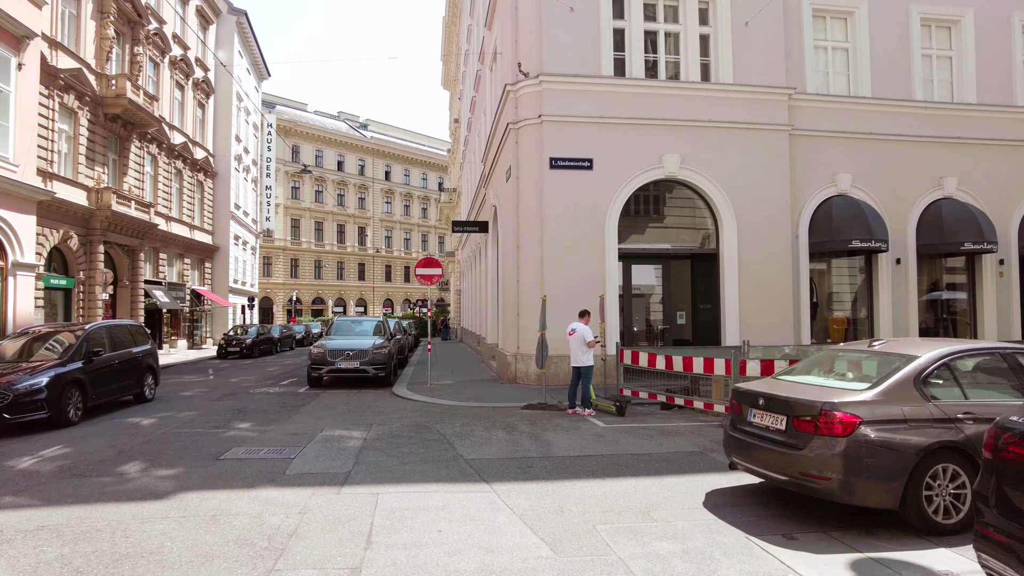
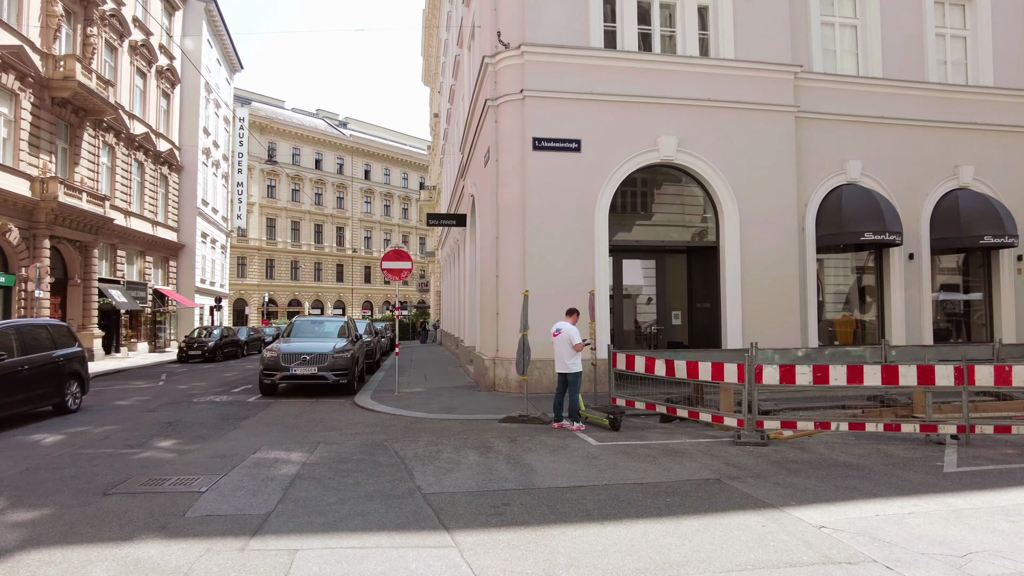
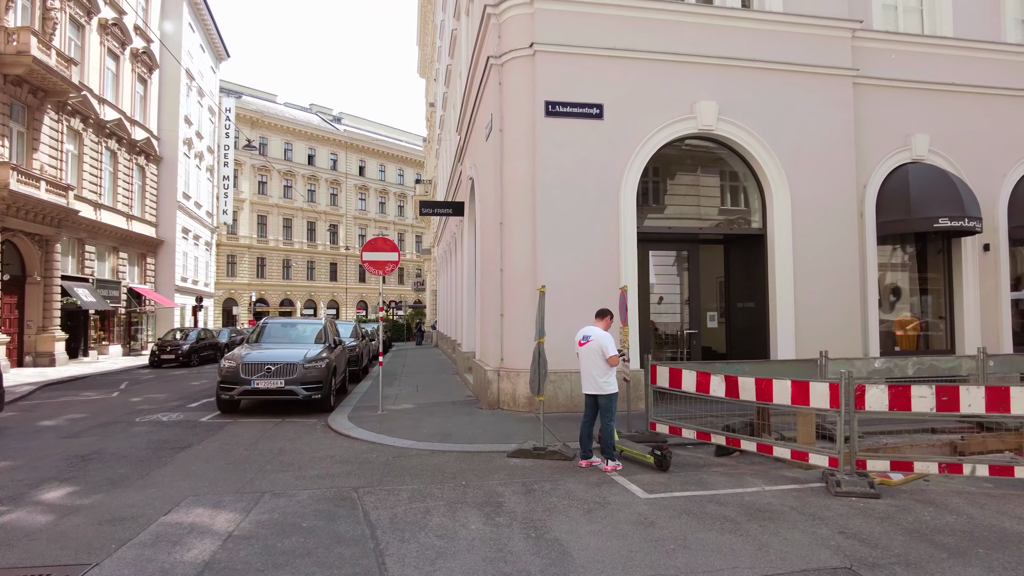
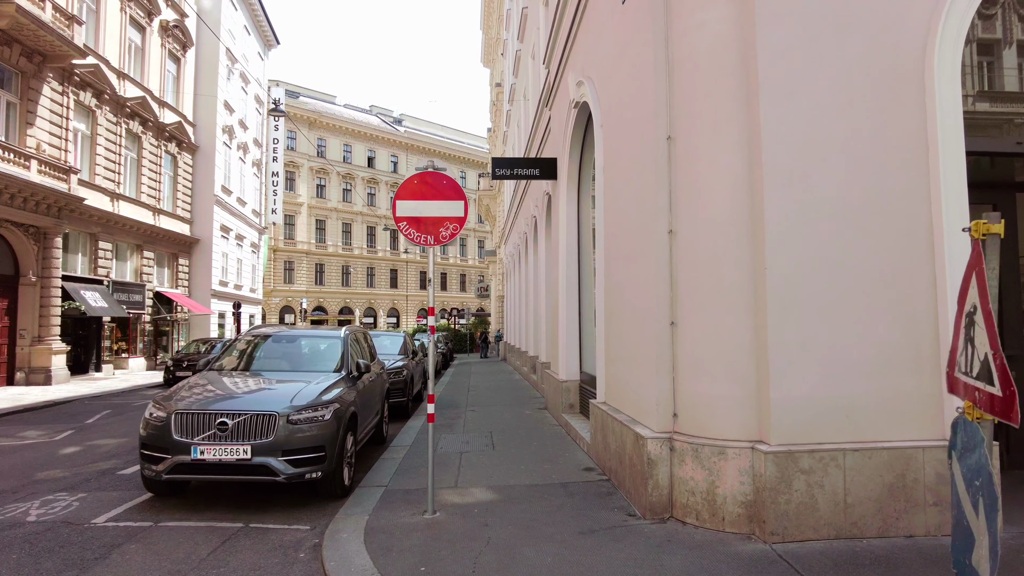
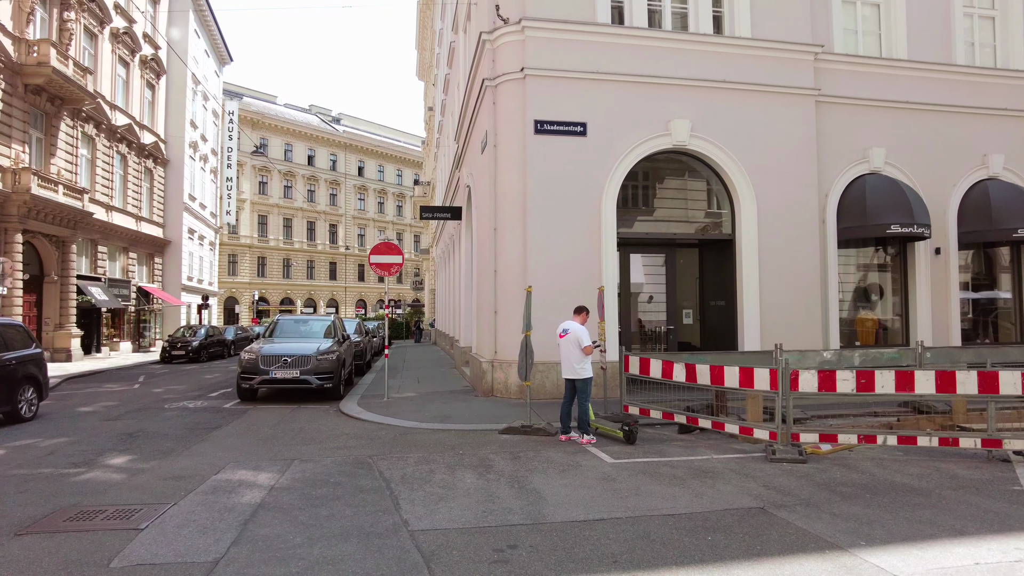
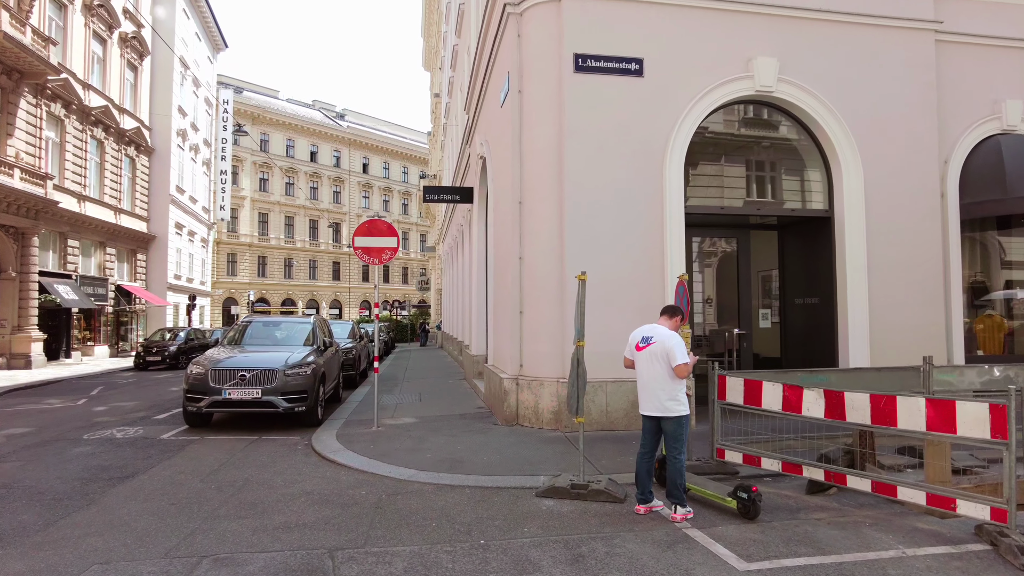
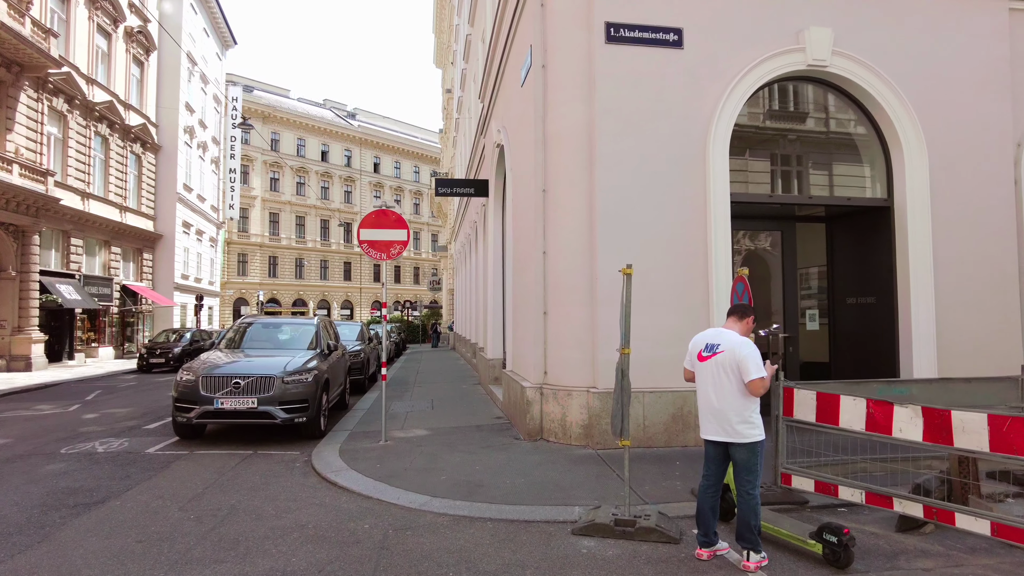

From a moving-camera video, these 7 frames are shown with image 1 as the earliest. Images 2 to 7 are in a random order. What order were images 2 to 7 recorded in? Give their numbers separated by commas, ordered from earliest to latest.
2, 5, 3, 6, 7, 4
